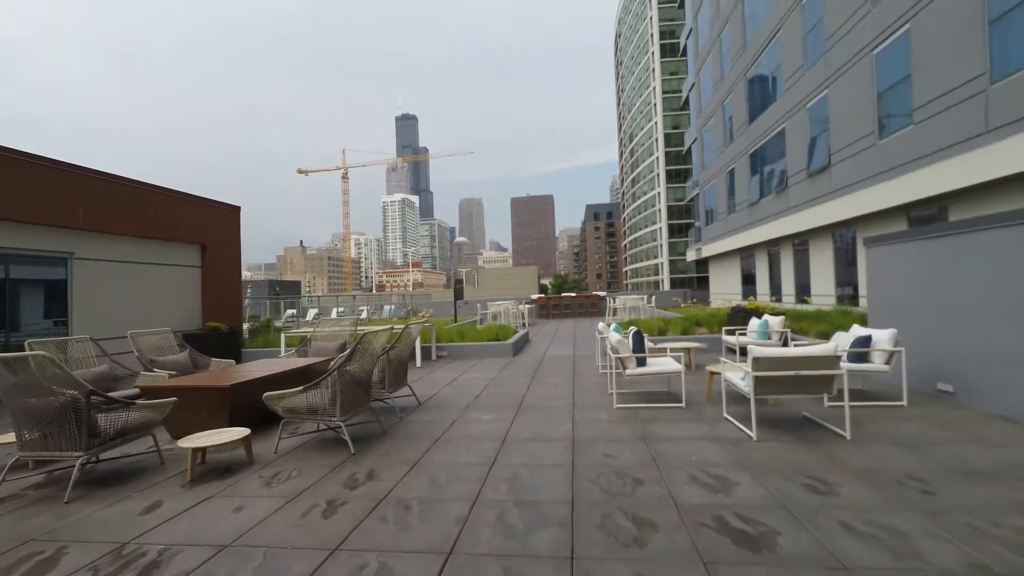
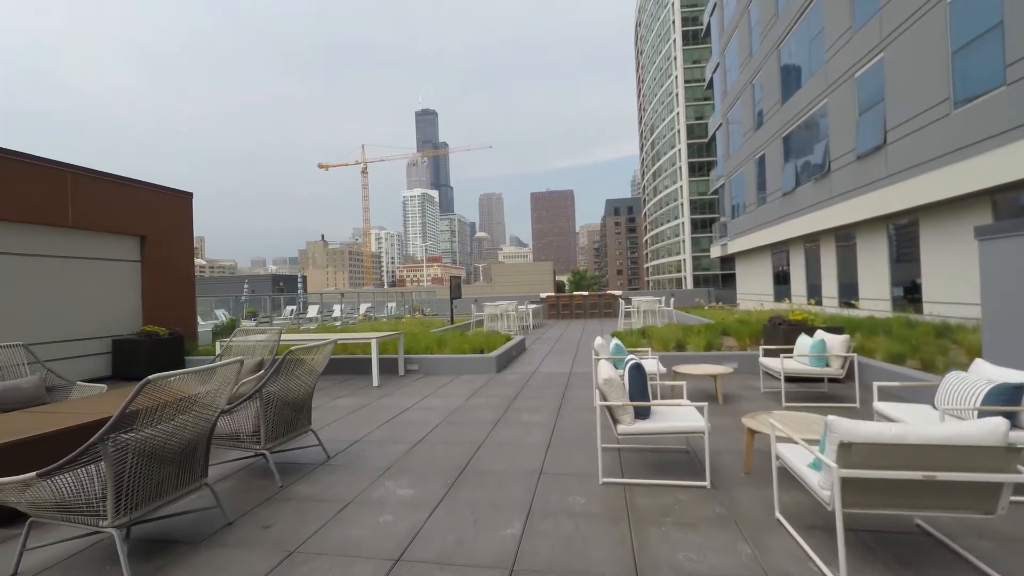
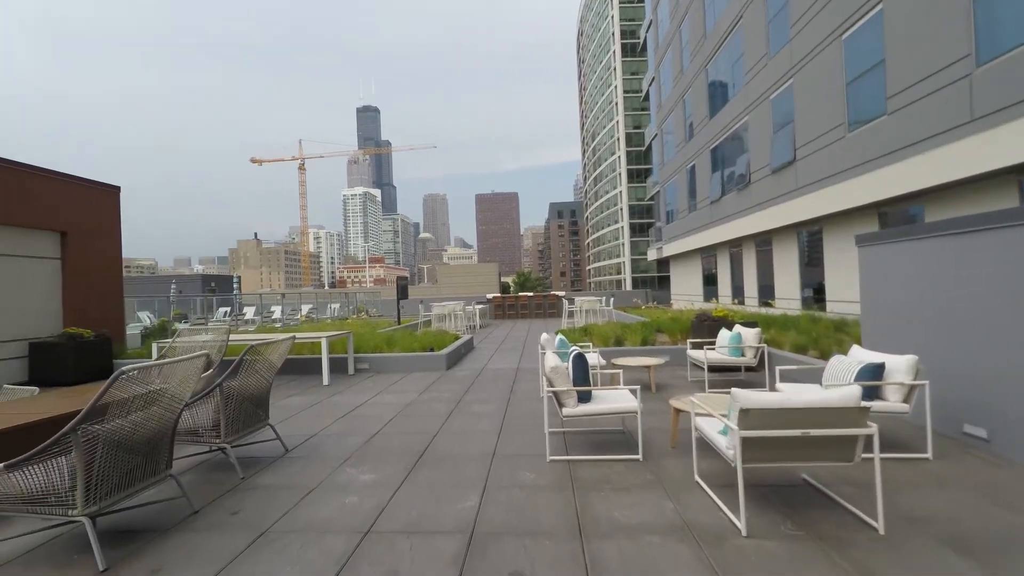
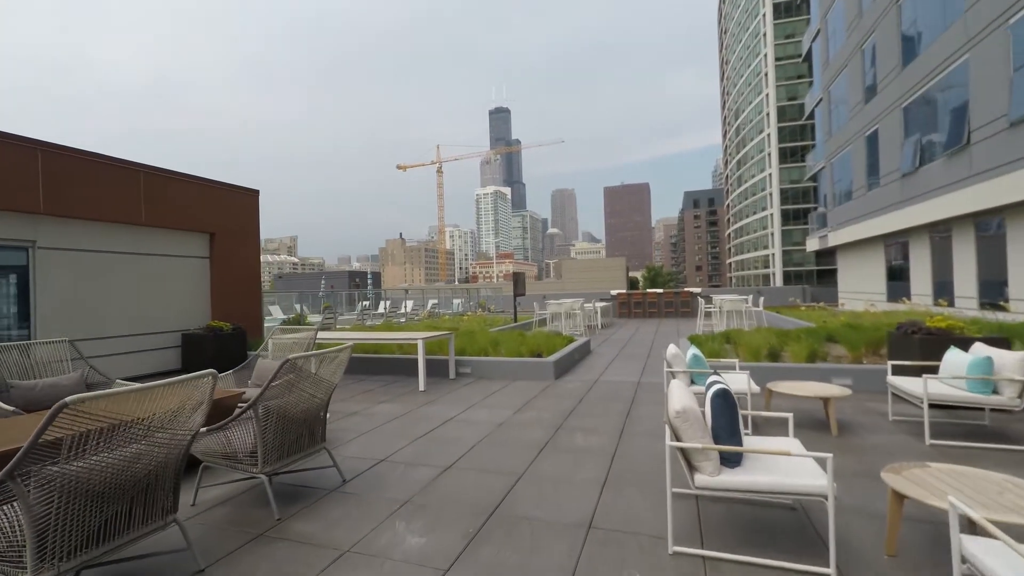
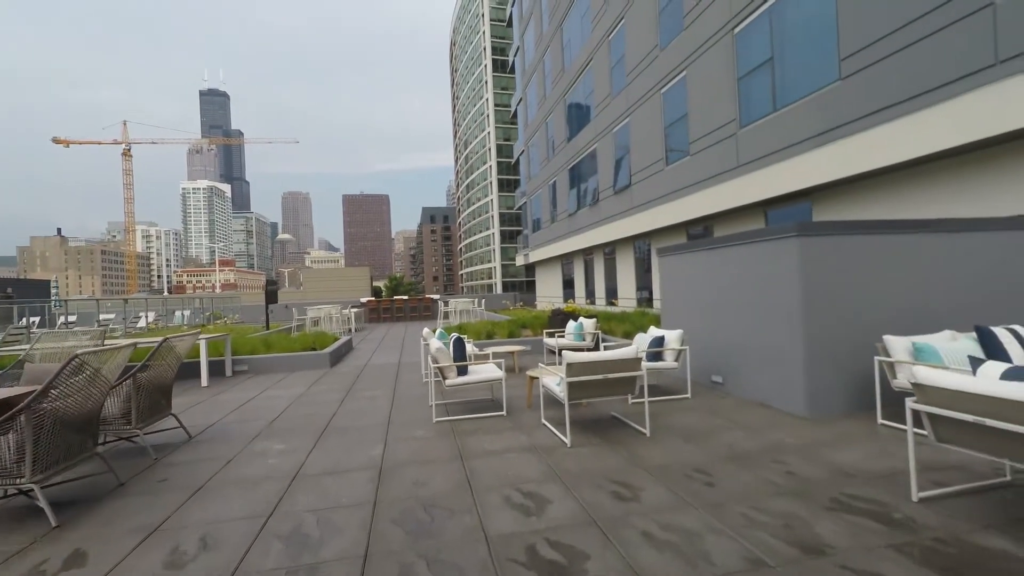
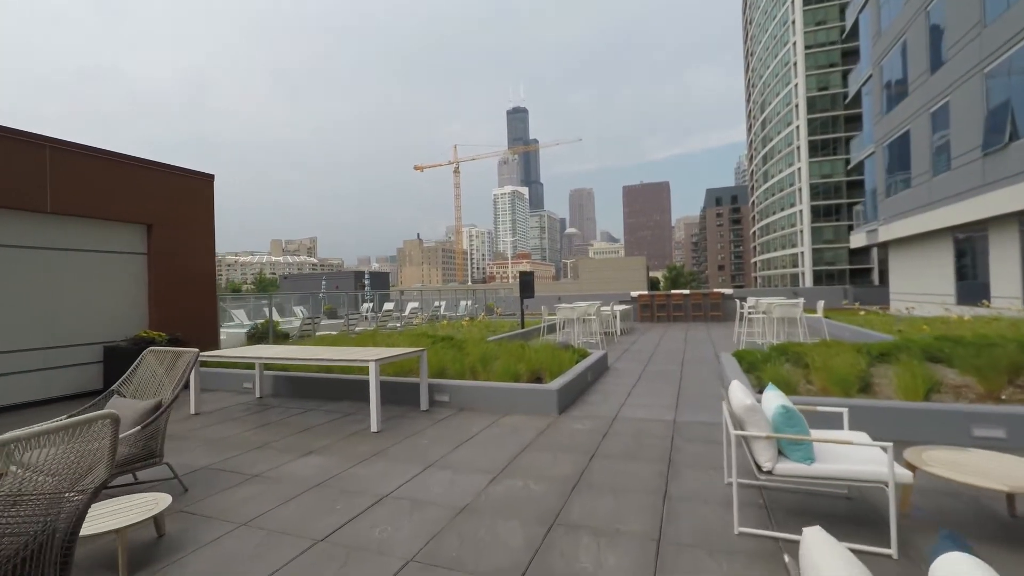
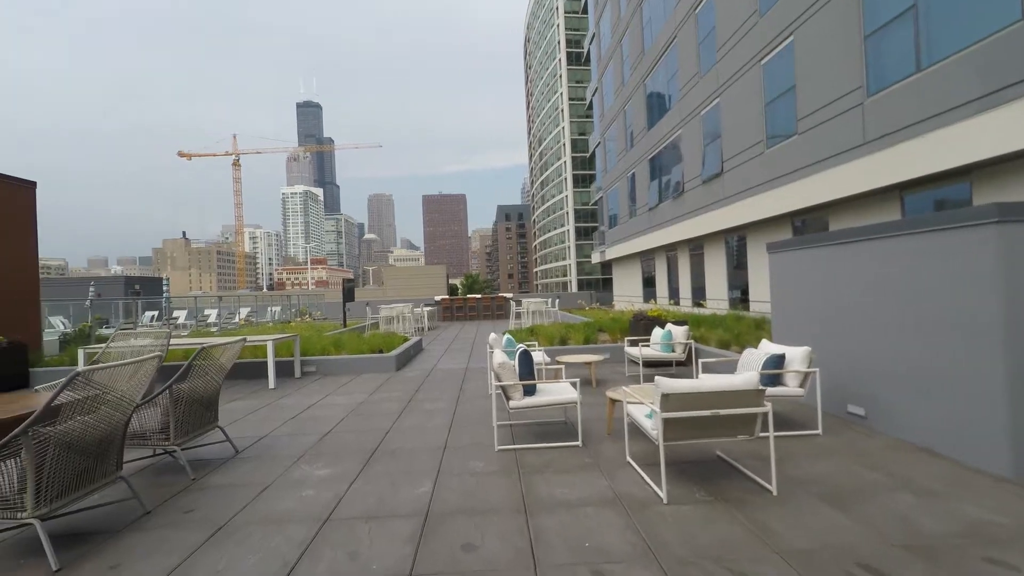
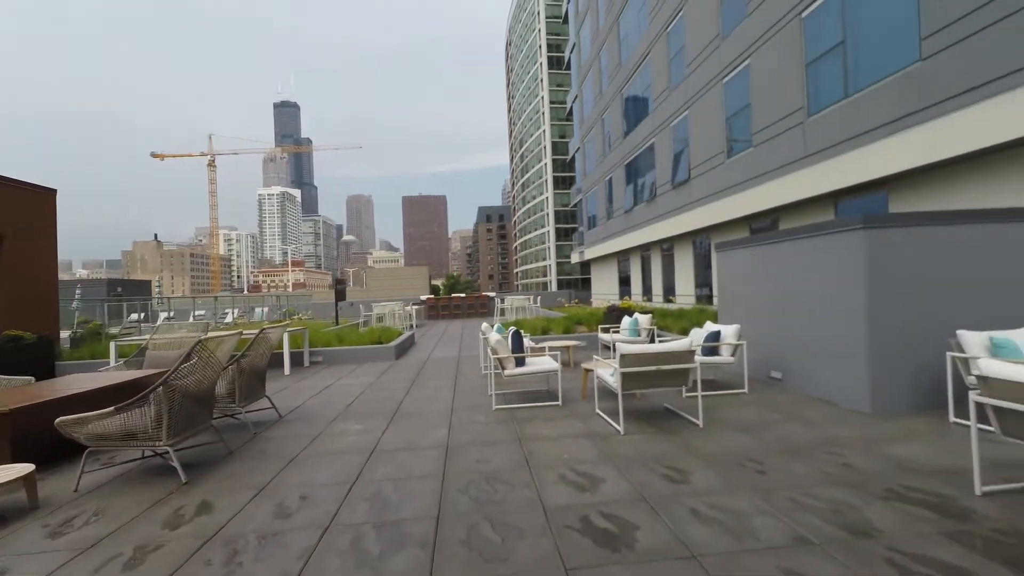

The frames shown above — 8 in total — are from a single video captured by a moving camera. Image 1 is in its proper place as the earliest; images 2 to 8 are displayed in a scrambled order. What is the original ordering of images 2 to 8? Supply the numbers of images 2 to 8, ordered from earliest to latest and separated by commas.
8, 5, 7, 3, 2, 4, 6
